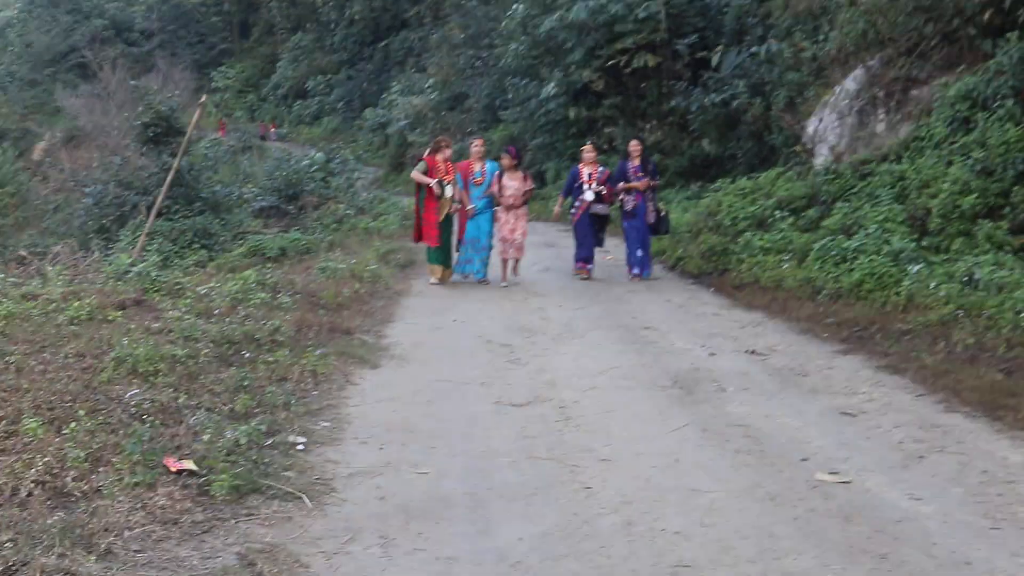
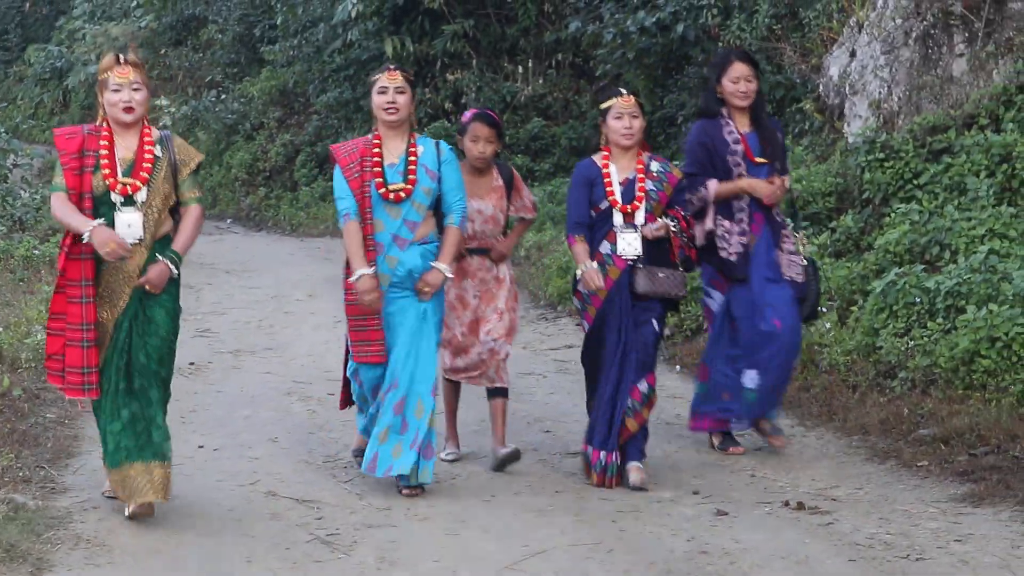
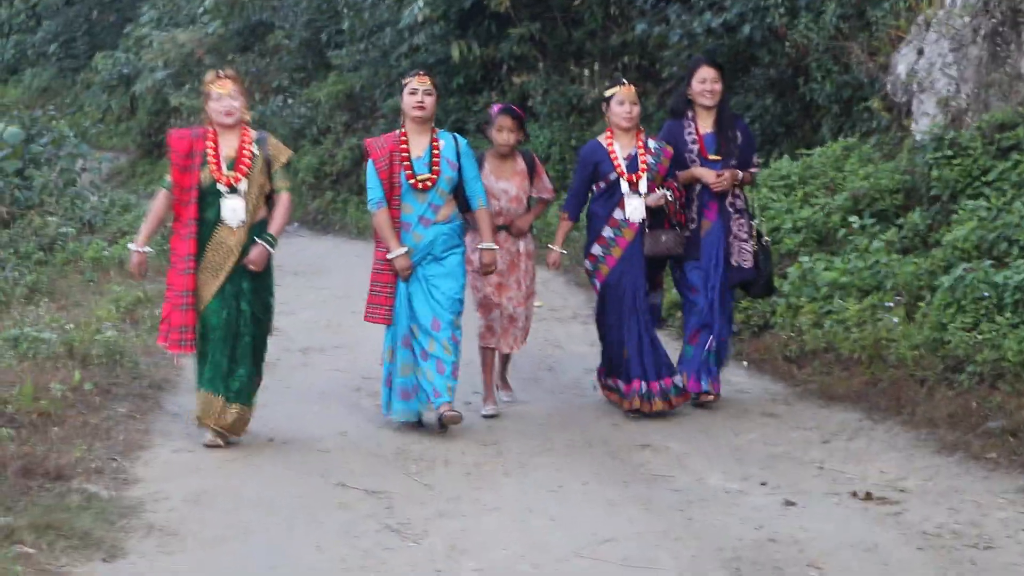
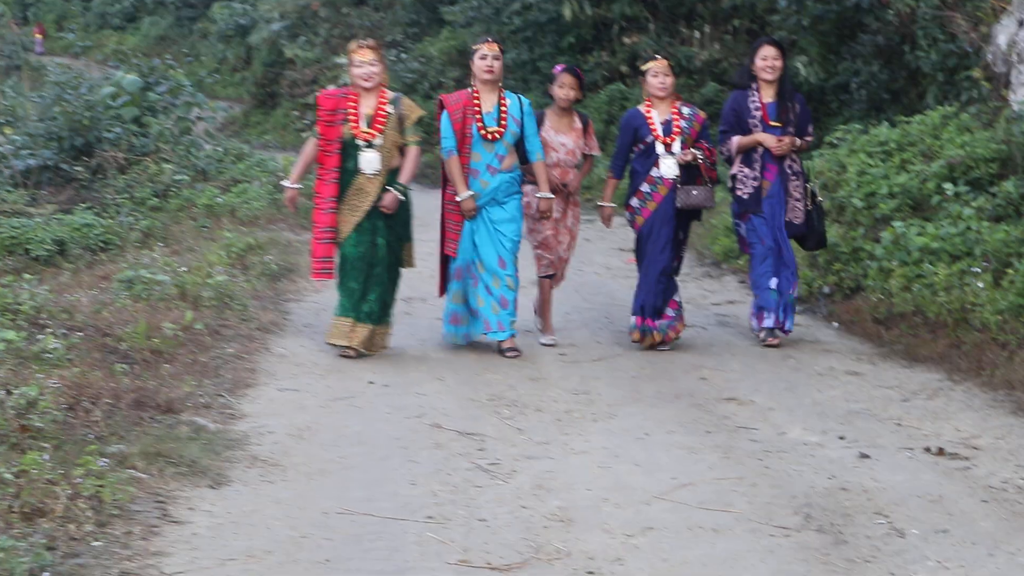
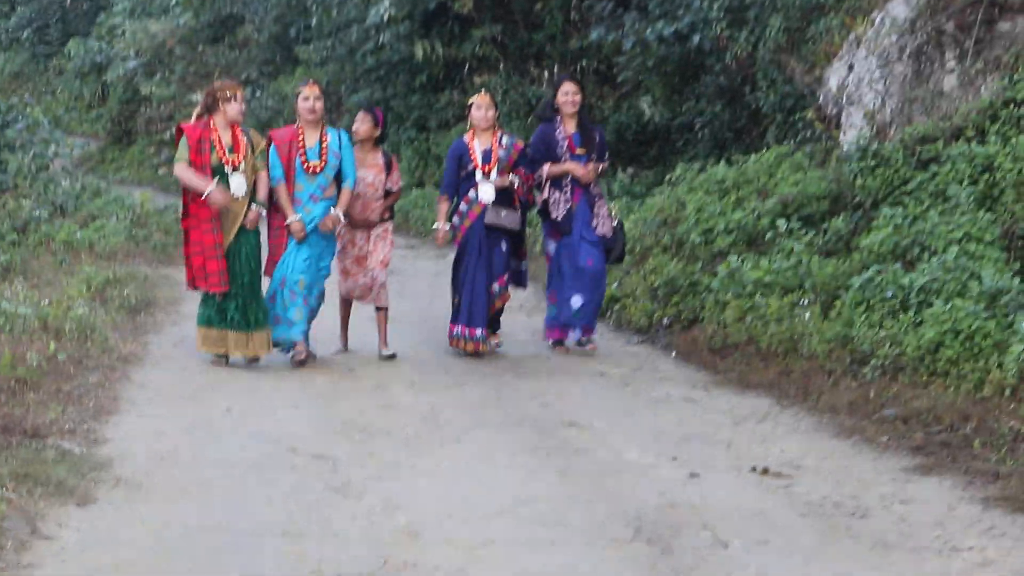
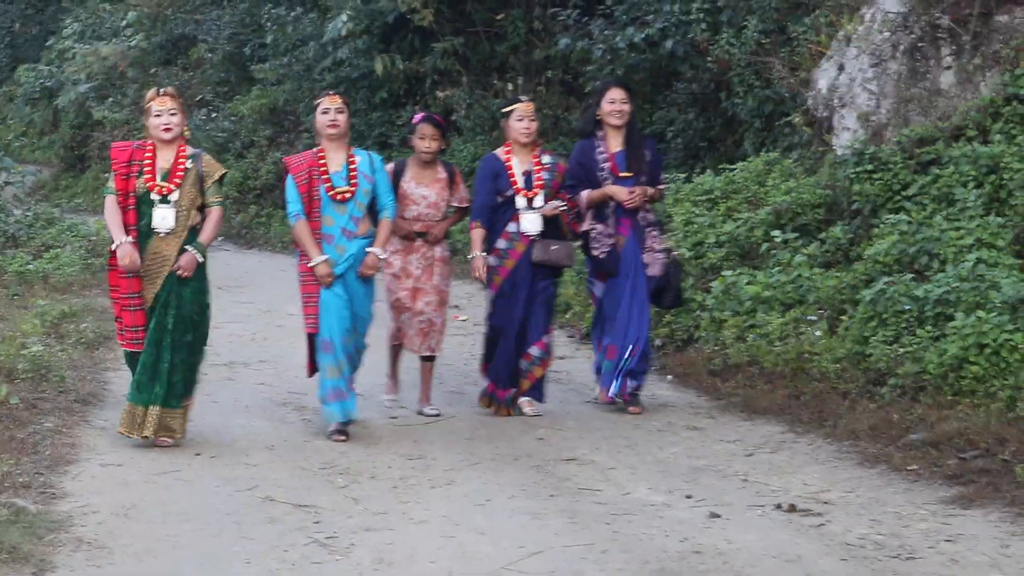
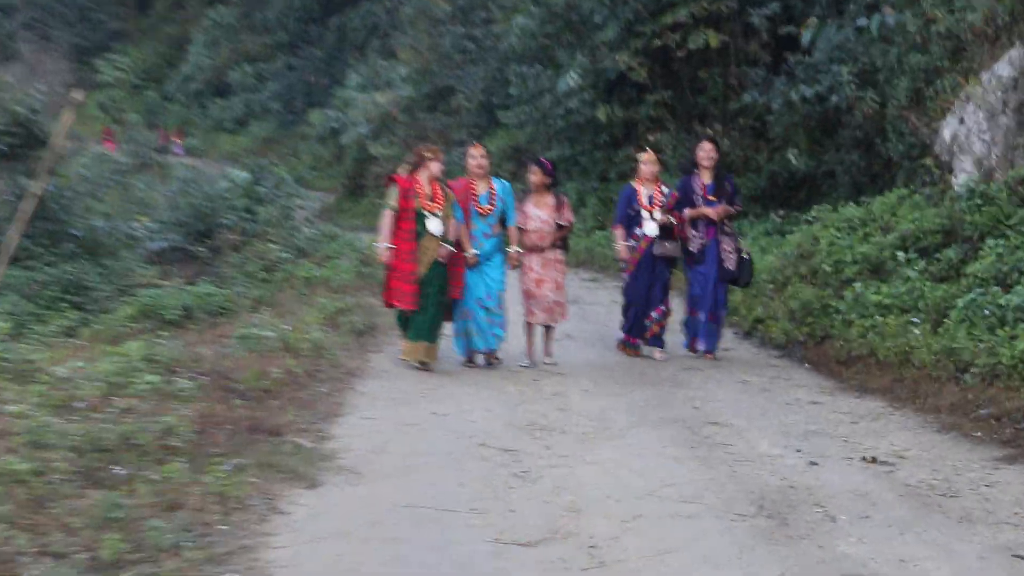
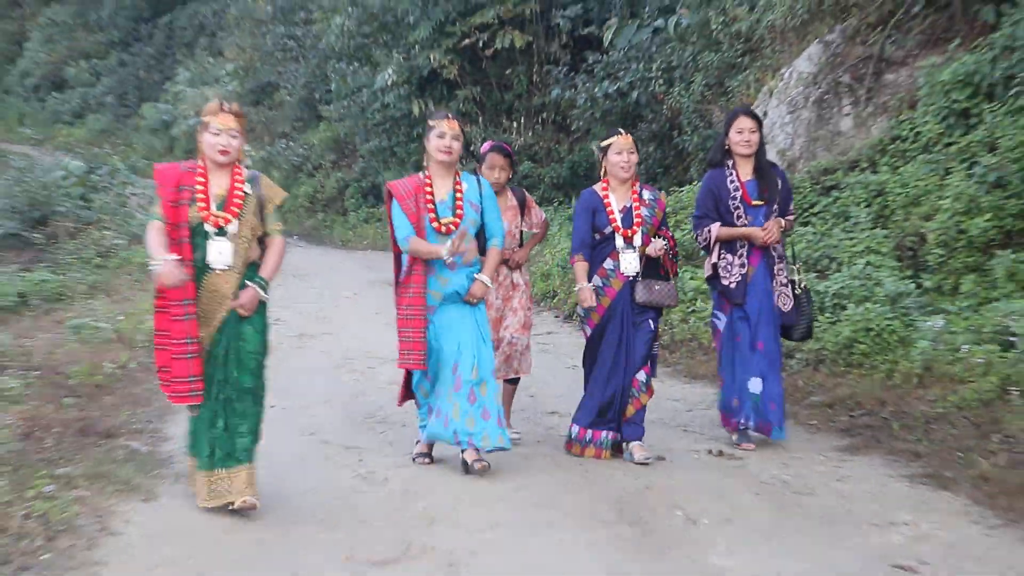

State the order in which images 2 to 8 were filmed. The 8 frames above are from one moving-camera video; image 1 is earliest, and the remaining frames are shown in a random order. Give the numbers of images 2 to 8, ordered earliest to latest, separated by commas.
7, 5, 4, 6, 3, 2, 8
